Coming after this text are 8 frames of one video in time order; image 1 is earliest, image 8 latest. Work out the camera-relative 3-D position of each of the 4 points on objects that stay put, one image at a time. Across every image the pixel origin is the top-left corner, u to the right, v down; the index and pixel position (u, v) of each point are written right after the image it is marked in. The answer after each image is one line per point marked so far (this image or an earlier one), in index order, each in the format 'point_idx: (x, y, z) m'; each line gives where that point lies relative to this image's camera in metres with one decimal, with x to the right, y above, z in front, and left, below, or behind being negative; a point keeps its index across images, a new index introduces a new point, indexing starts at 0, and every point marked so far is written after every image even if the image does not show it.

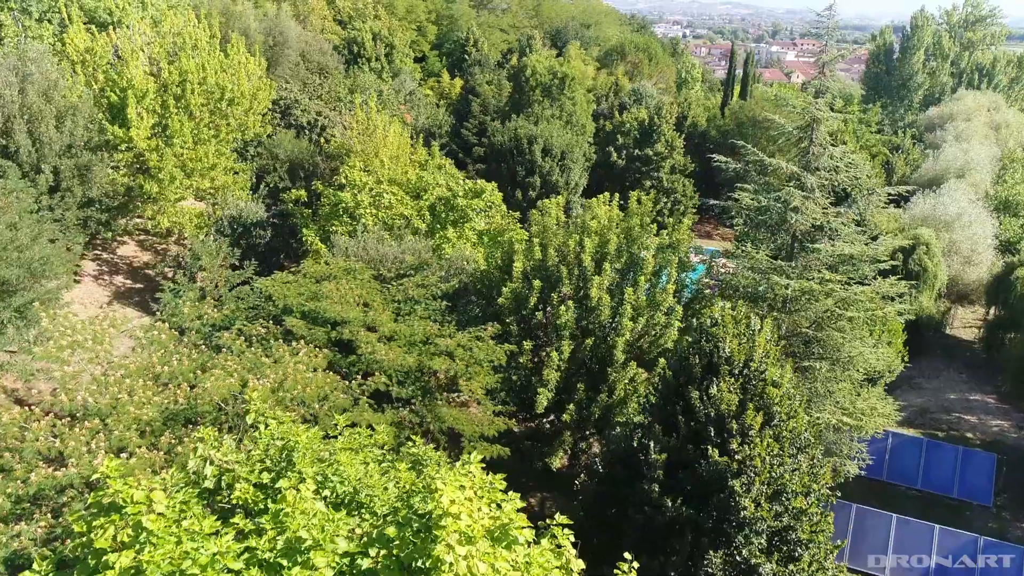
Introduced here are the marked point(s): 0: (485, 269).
0: (-0.6, +0.4, +15.3) m
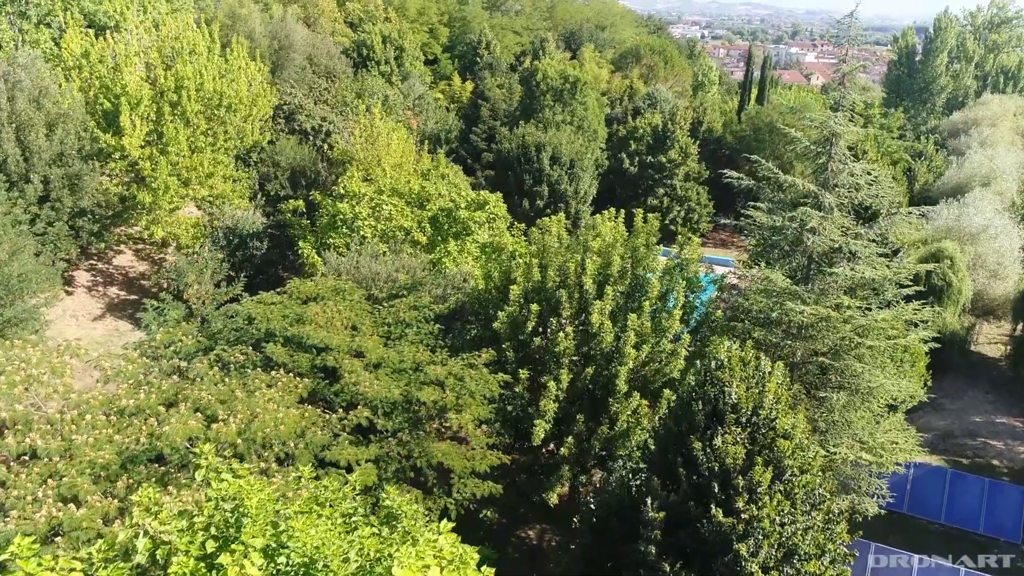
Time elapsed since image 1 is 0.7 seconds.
0: (-0.6, 0.0, +14.5) m
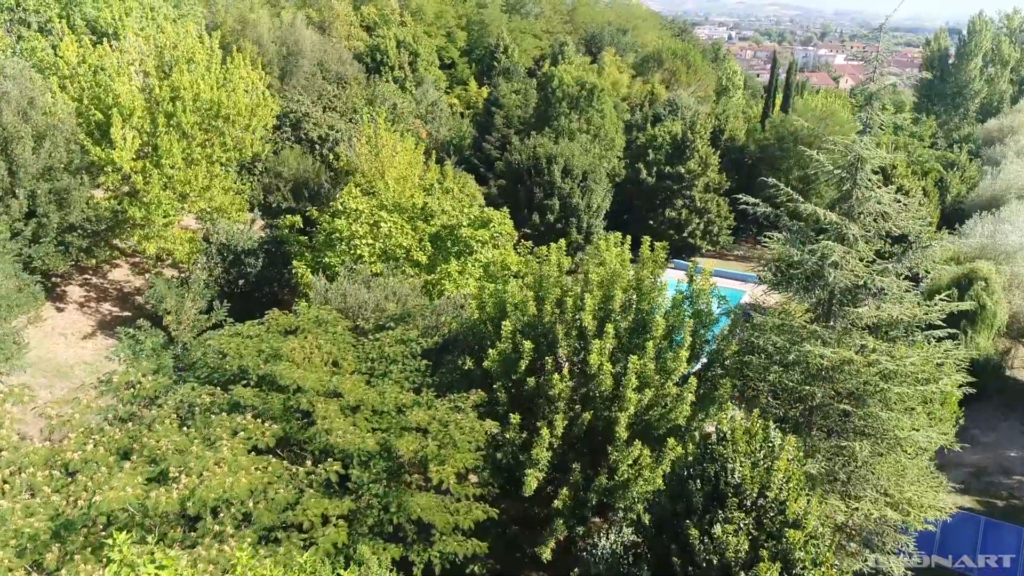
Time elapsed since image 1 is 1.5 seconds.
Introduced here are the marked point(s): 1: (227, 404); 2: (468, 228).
0: (-0.7, -0.6, +13.6) m
1: (-4.1, -1.7, +10.9) m
2: (-1.1, +1.5, +19.1) m
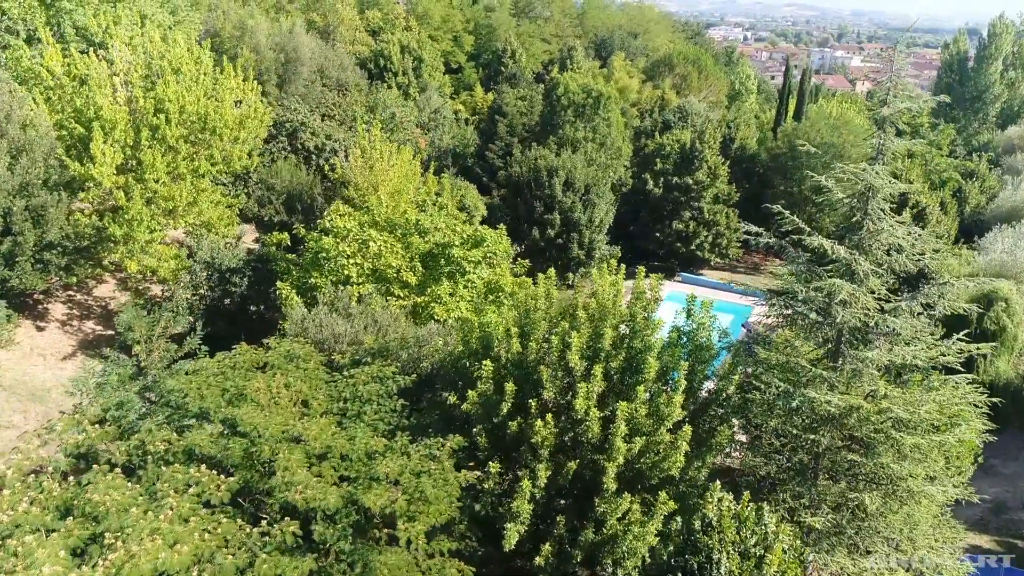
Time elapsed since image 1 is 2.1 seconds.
0: (-0.9, -1.1, +12.8) m
1: (-4.4, -2.2, +10.1) m
2: (-1.3, +1.0, +18.3) m
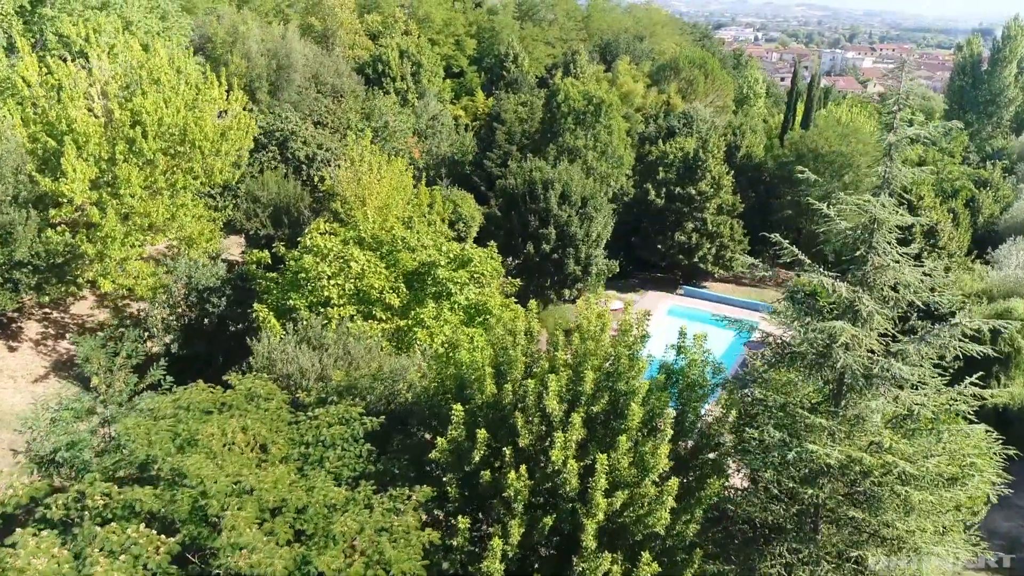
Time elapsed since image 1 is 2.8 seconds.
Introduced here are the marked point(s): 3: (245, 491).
0: (-1.3, -1.6, +11.9) m
1: (-4.8, -2.7, +9.3) m
2: (-1.5, +0.5, +17.5) m
3: (-3.4, -2.6, +9.6) m
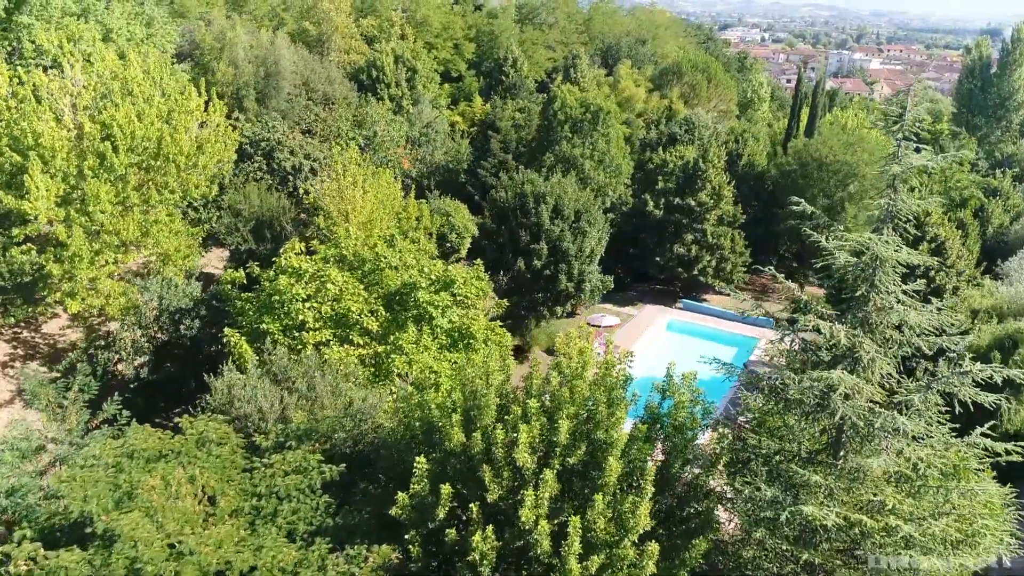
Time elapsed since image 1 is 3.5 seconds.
0: (-1.6, -2.2, +11.1) m
1: (-5.2, -3.2, +8.5) m
2: (-1.9, 0.0, +16.7) m
3: (-3.8, -3.1, +8.8) m
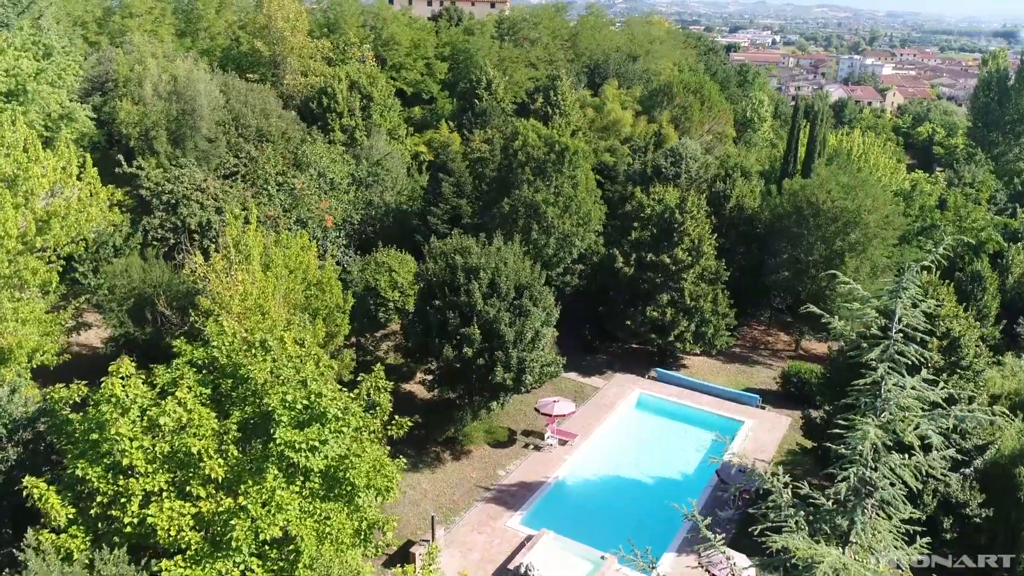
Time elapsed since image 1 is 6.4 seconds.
0: (-3.7, -4.4, +7.5) m
1: (-7.3, -5.5, +4.9) m
2: (-3.8, -2.3, +13.1) m
3: (-5.8, -5.4, +5.2) m
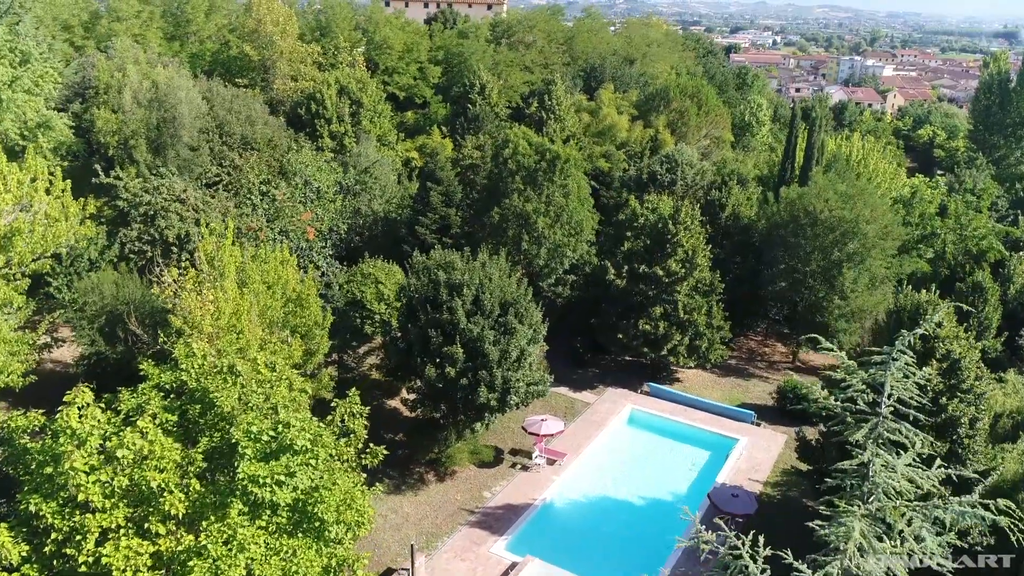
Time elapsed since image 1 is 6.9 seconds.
0: (-4.0, -4.9, +6.8) m
1: (-7.6, -5.9, +4.3) m
2: (-4.2, -2.8, +12.4) m
3: (-6.2, -5.8, +4.5) m
